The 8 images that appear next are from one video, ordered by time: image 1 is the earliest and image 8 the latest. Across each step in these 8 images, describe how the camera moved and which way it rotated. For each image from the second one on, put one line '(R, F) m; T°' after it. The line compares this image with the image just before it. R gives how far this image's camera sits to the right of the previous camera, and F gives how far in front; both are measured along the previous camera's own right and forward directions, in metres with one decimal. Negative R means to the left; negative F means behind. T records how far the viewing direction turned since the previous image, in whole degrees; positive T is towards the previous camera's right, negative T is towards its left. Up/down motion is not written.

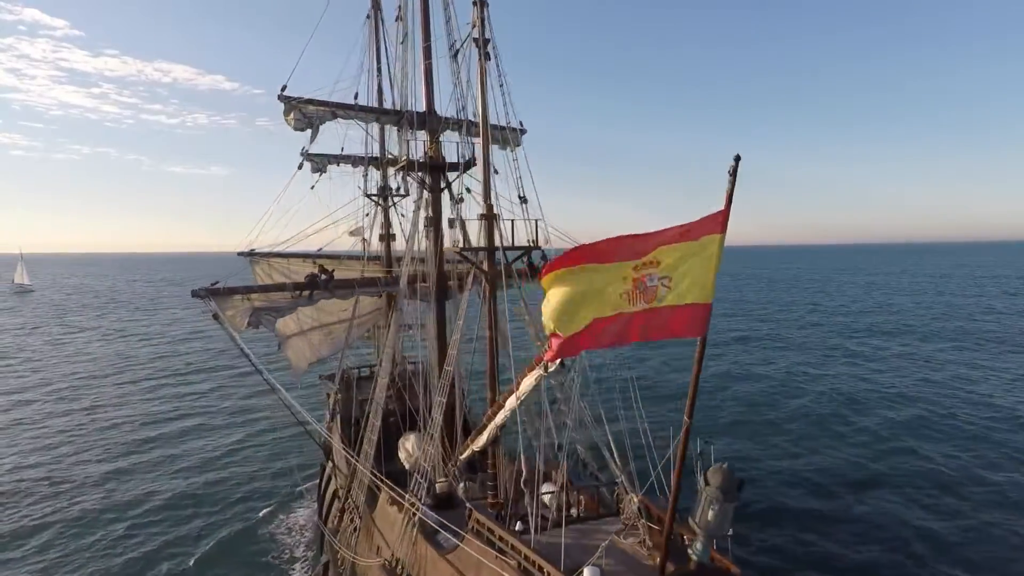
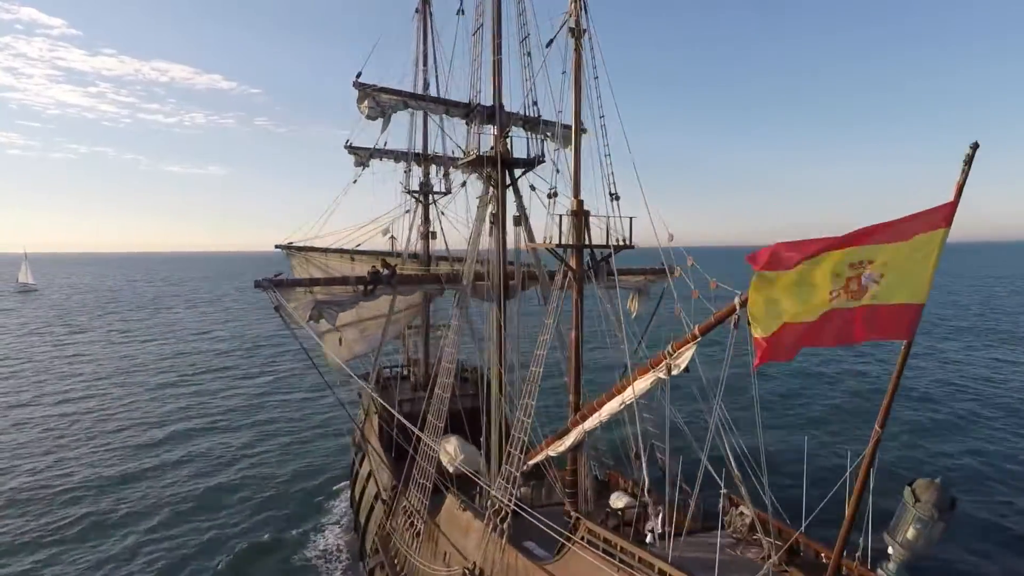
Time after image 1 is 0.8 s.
(-2.3, +0.6) m; 0°
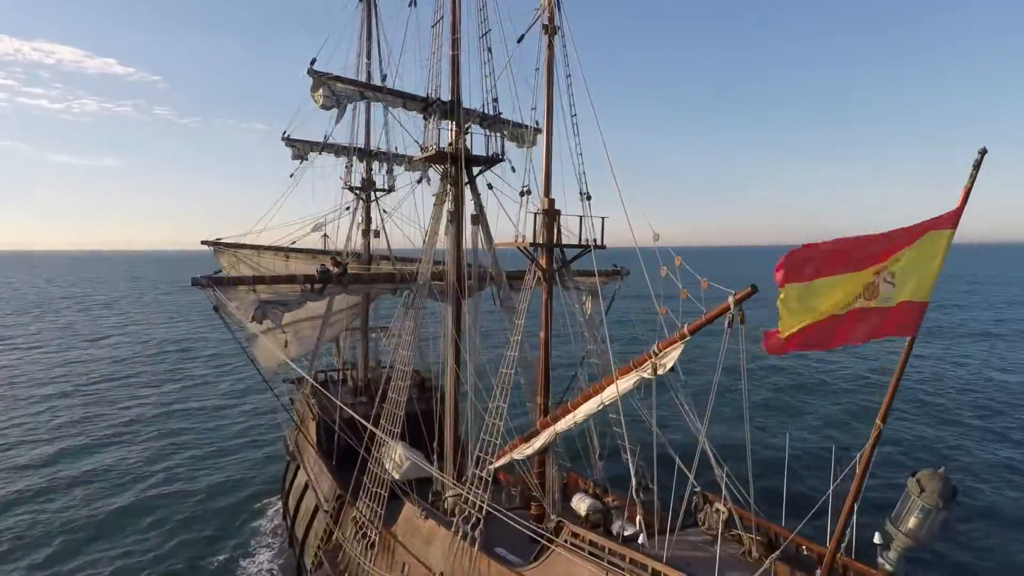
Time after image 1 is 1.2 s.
(-1.2, +0.4) m; +8°
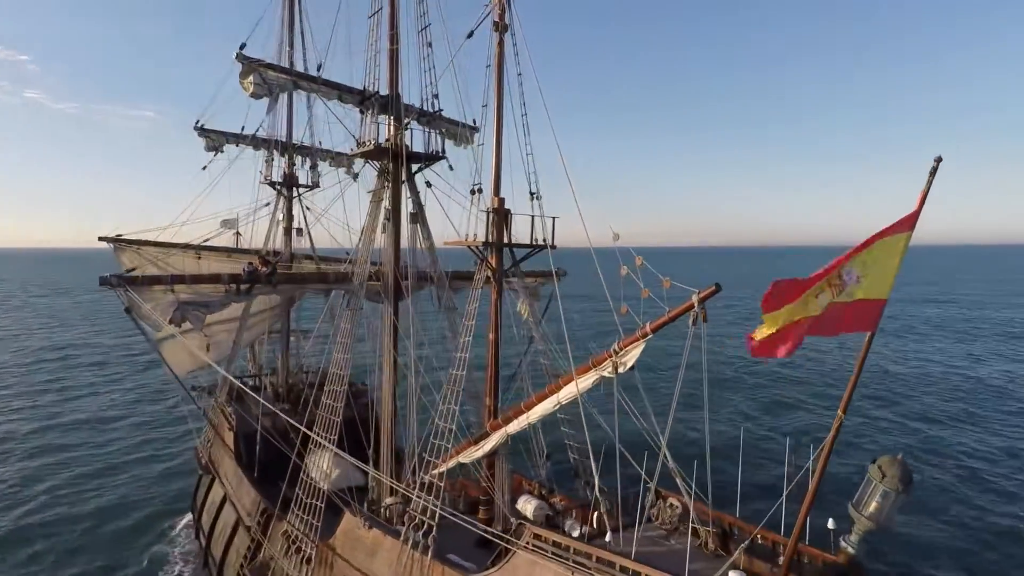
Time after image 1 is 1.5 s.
(+6.0, +0.5) m; -18°
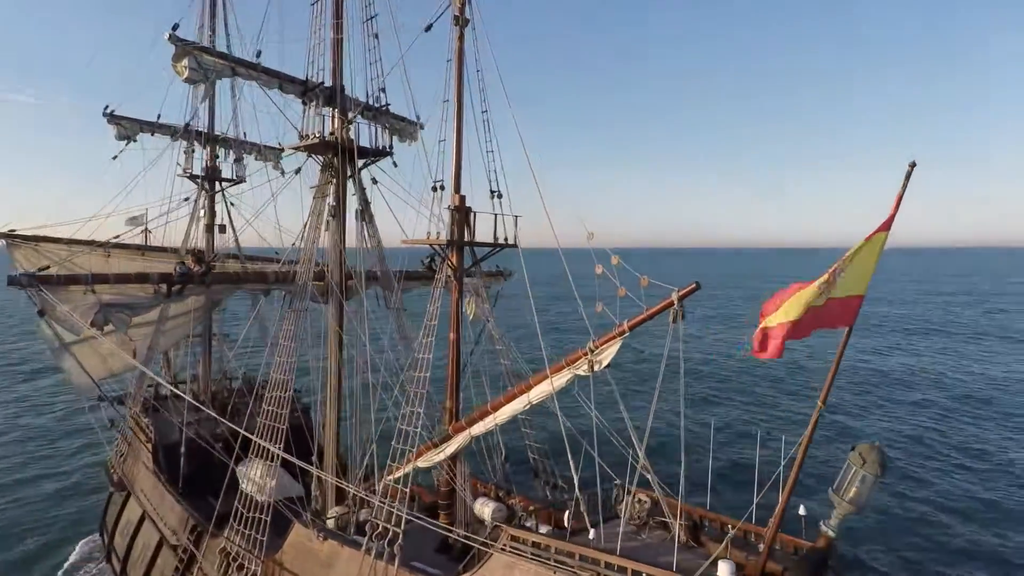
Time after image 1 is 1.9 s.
(-1.1, +0.2) m; +8°
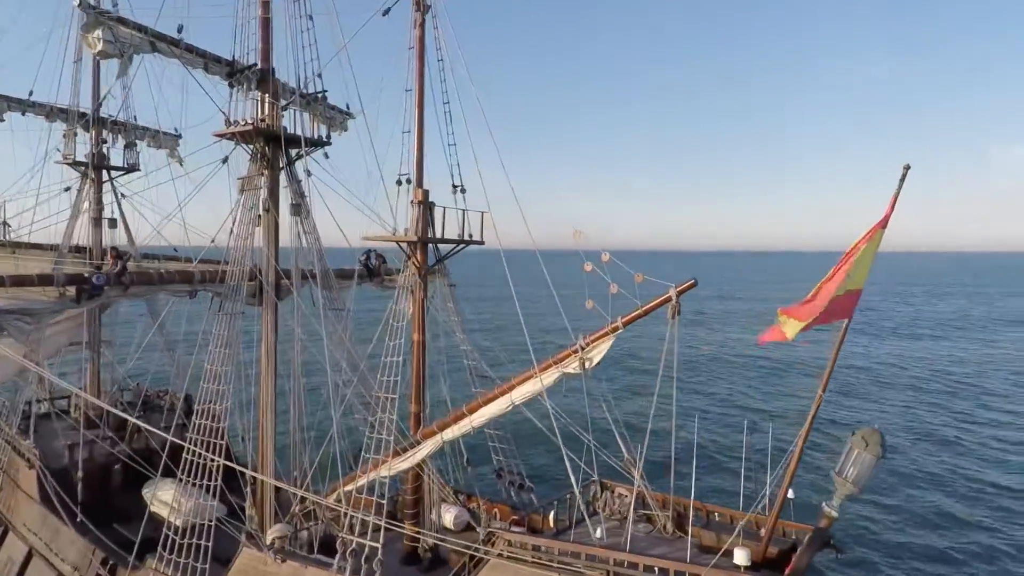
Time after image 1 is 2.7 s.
(-1.8, +0.5) m; +10°
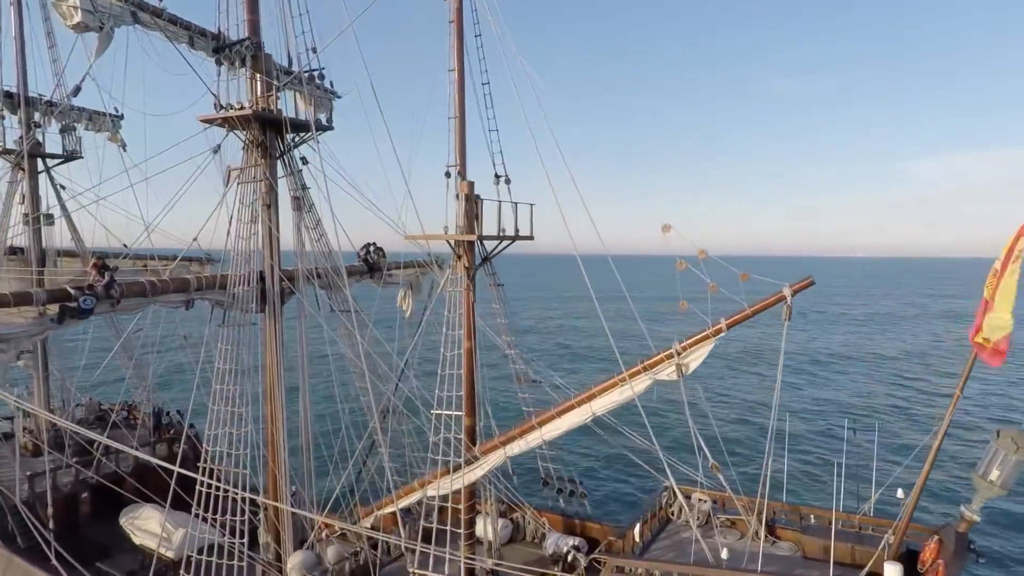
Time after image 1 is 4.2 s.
(-2.7, +1.2) m; +7°
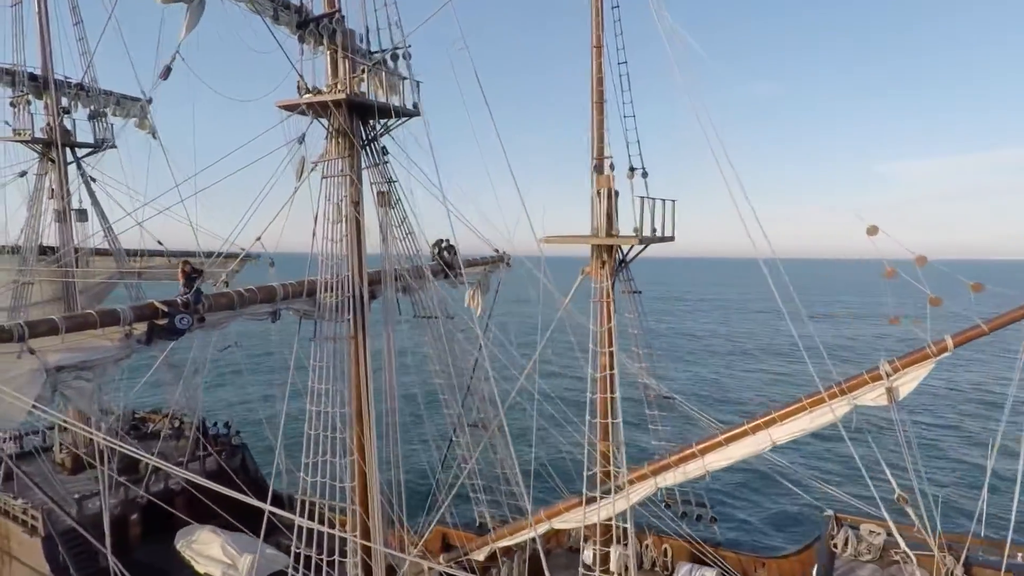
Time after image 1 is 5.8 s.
(-3.0, +1.5) m; +1°
